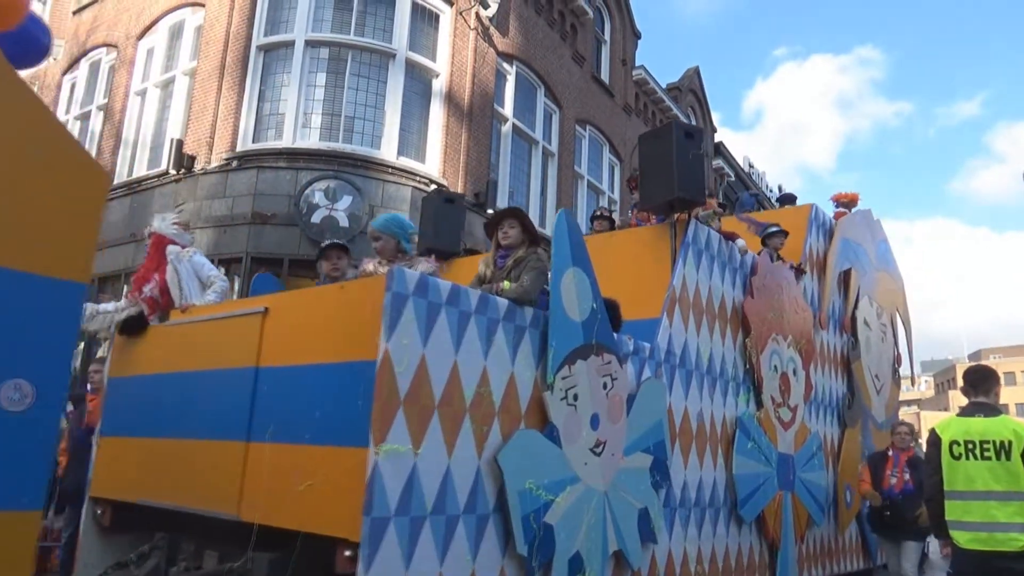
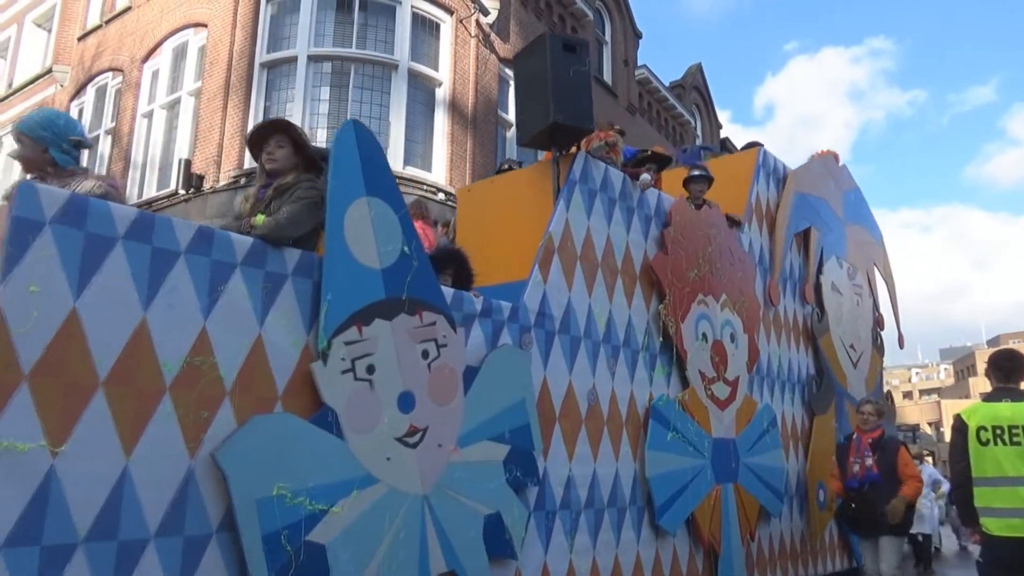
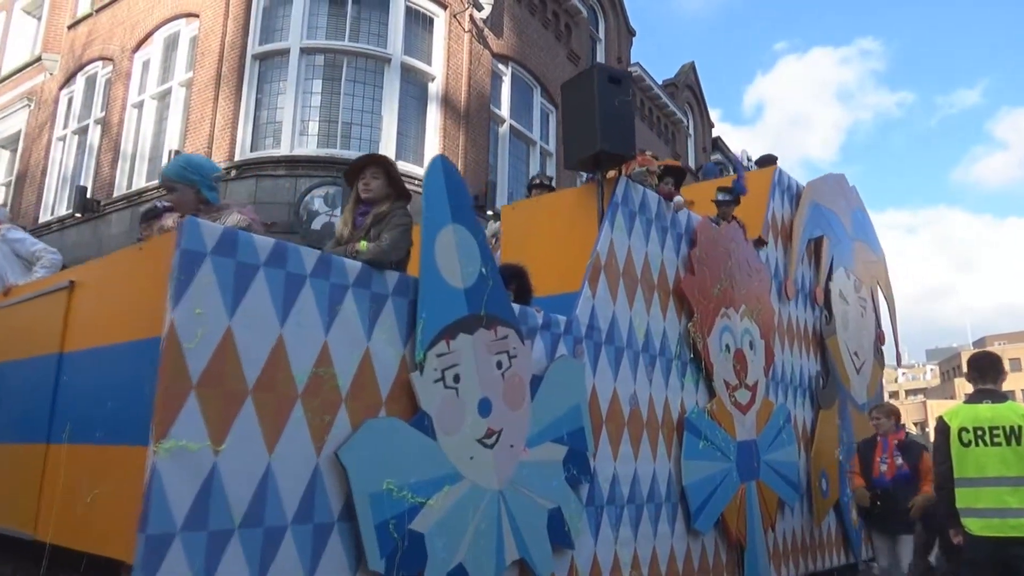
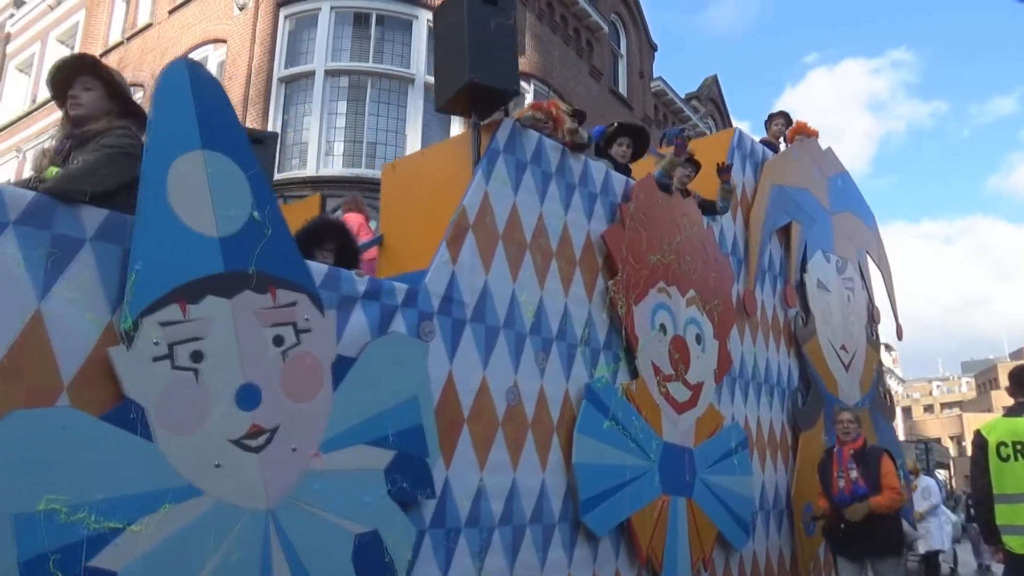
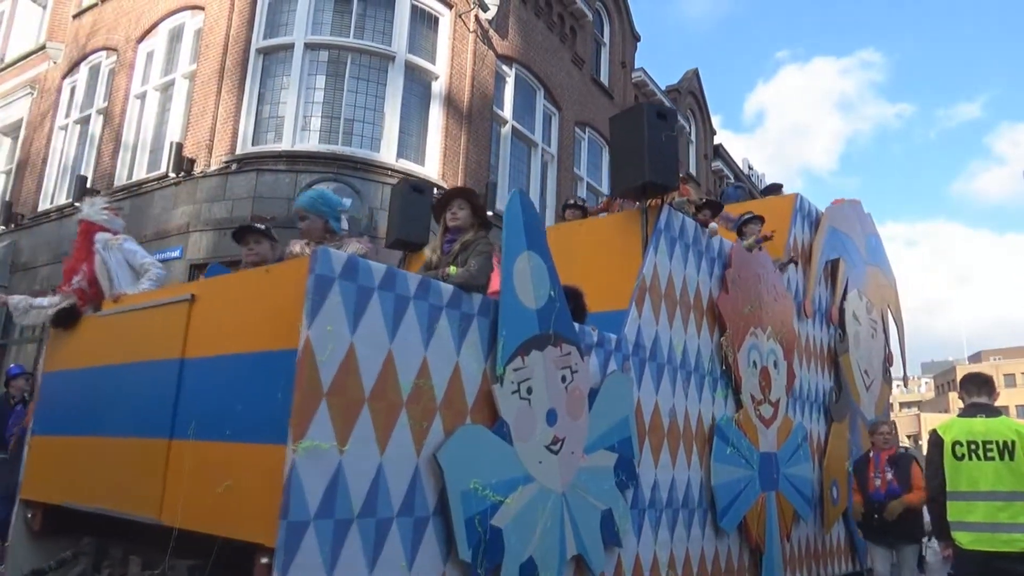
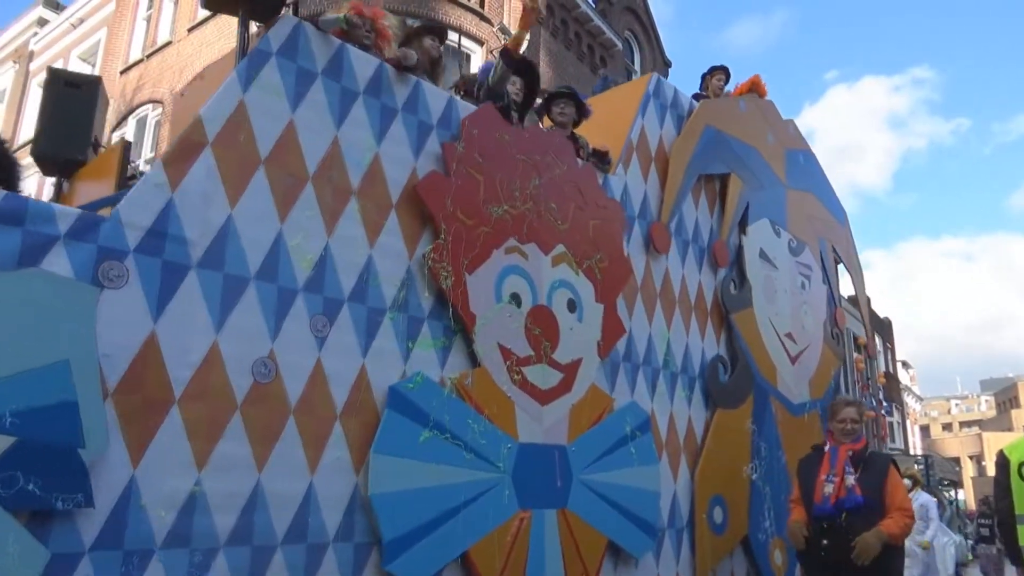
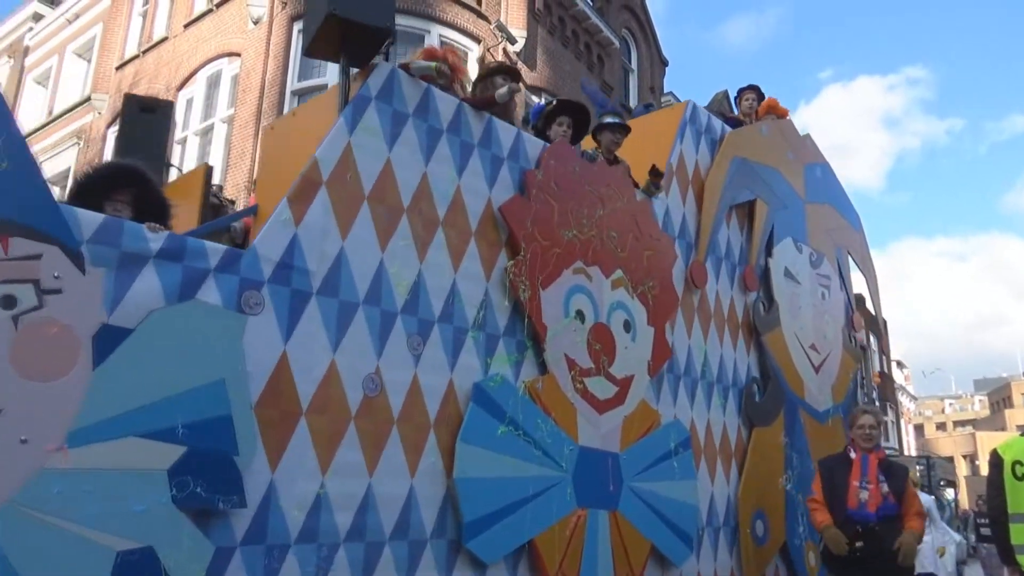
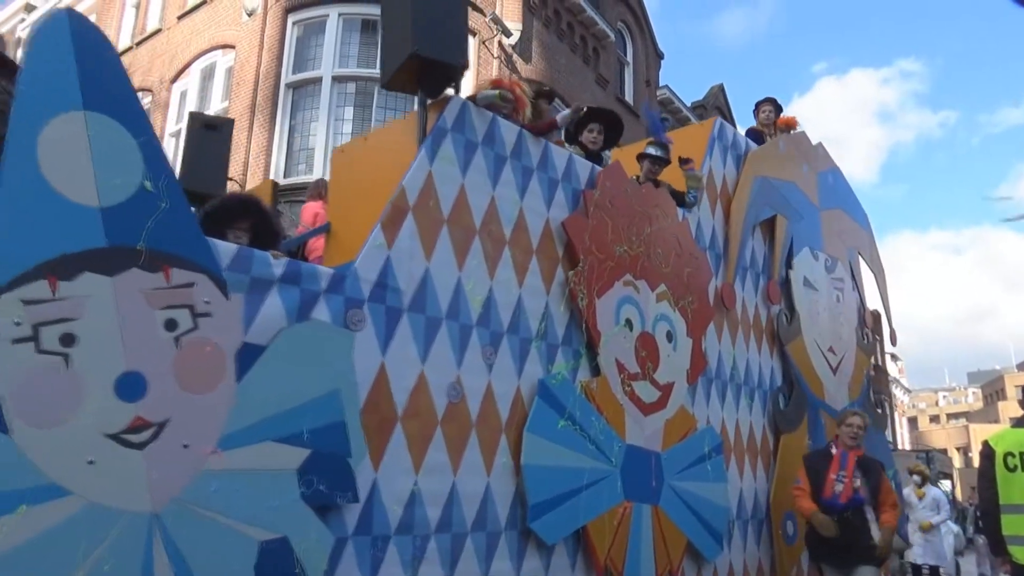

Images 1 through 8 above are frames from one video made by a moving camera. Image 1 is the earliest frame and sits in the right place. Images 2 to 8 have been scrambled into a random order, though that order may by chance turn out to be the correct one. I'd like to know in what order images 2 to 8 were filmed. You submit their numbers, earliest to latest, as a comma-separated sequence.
5, 3, 2, 4, 8, 7, 6
